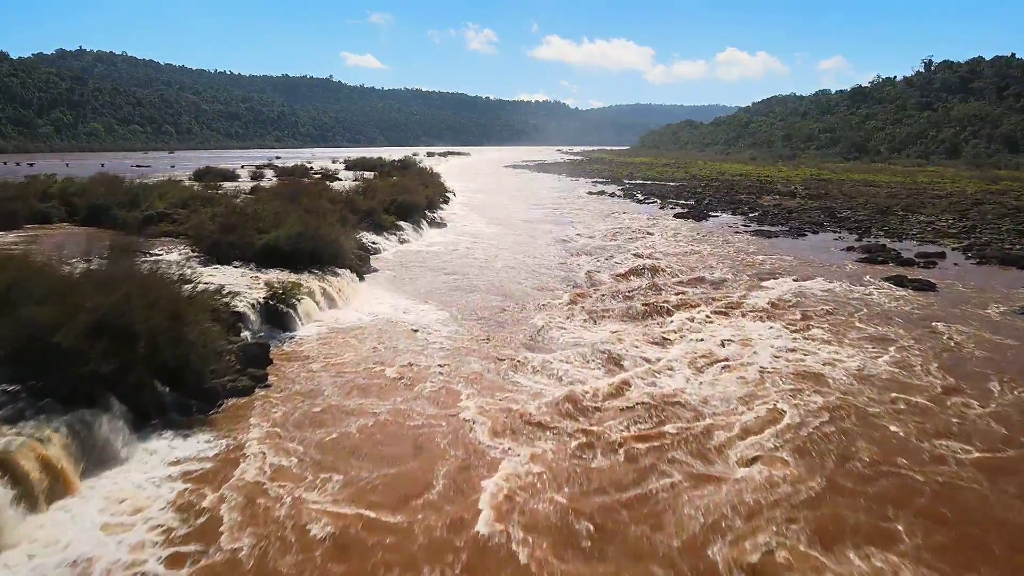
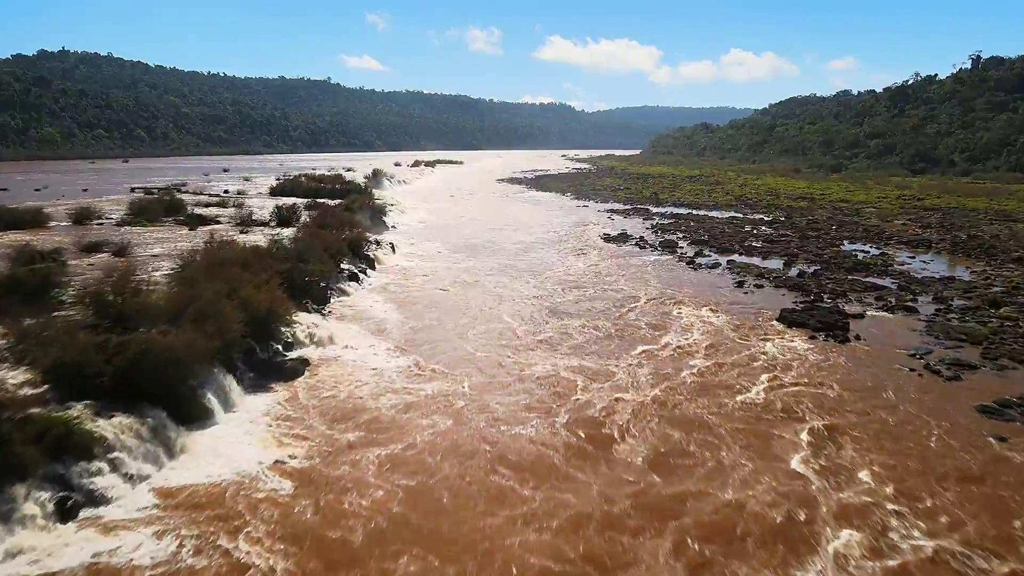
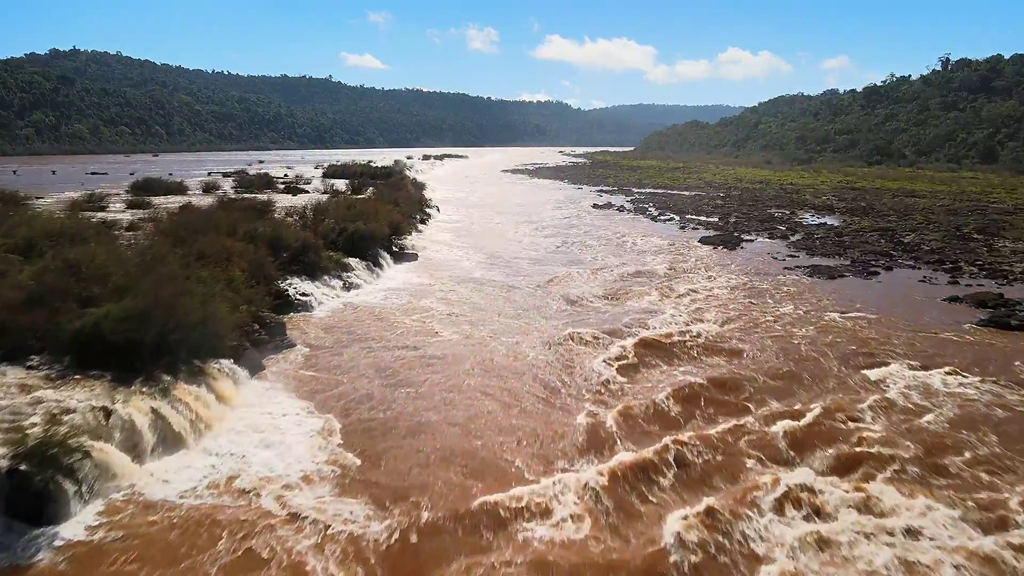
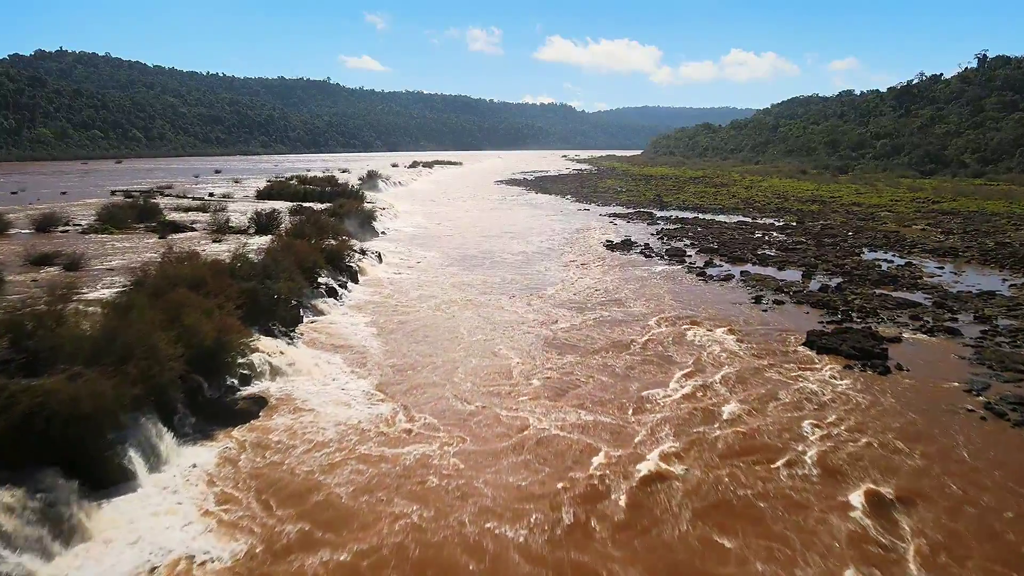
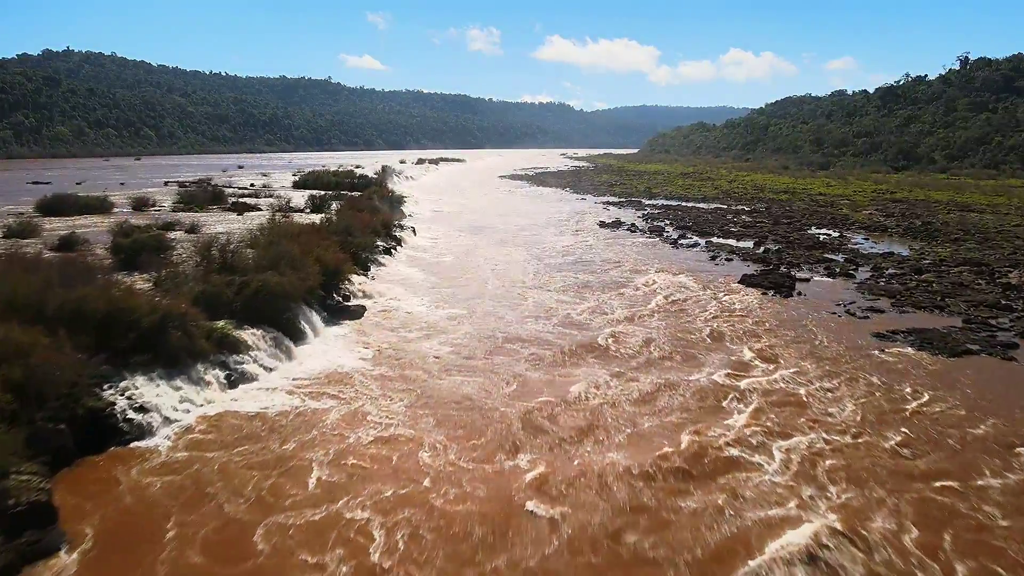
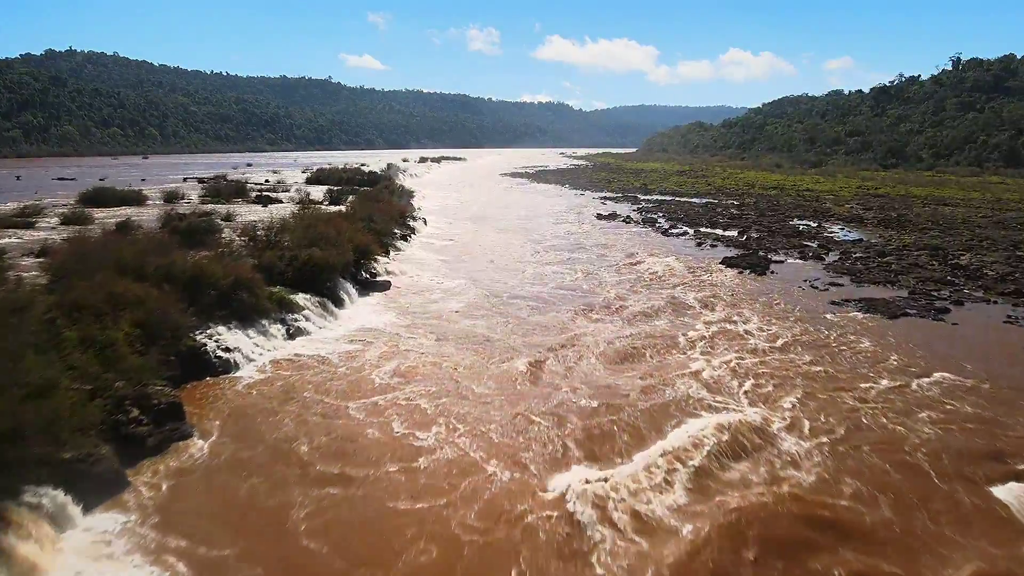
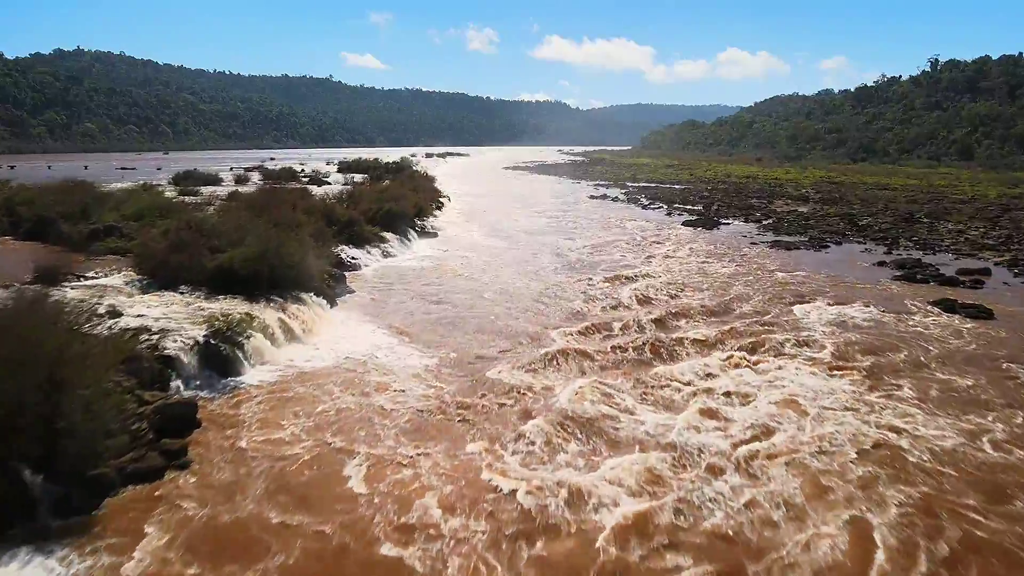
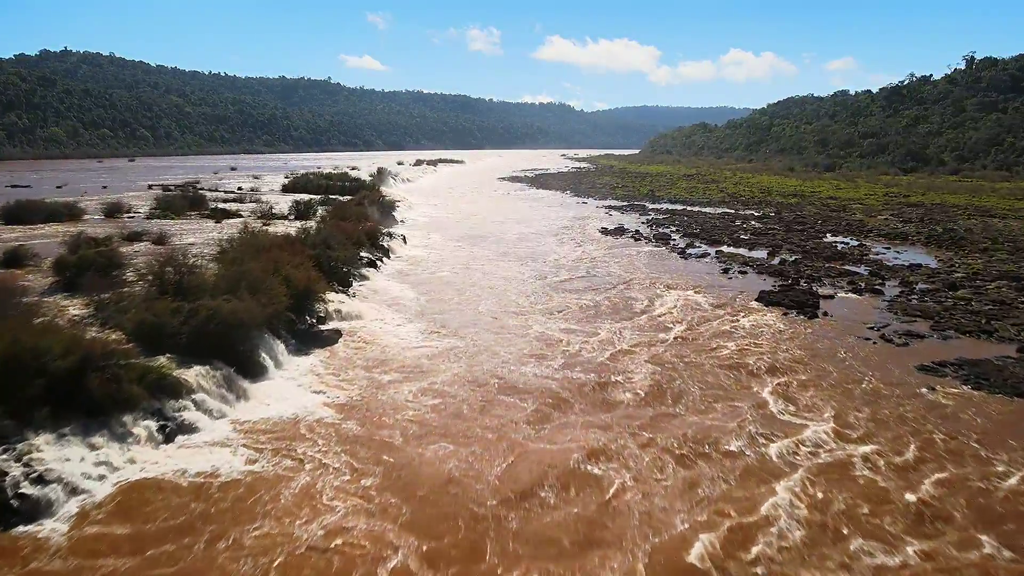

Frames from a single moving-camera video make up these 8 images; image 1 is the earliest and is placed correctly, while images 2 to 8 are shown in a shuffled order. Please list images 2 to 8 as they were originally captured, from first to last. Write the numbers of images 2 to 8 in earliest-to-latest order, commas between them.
7, 3, 6, 5, 8, 2, 4
